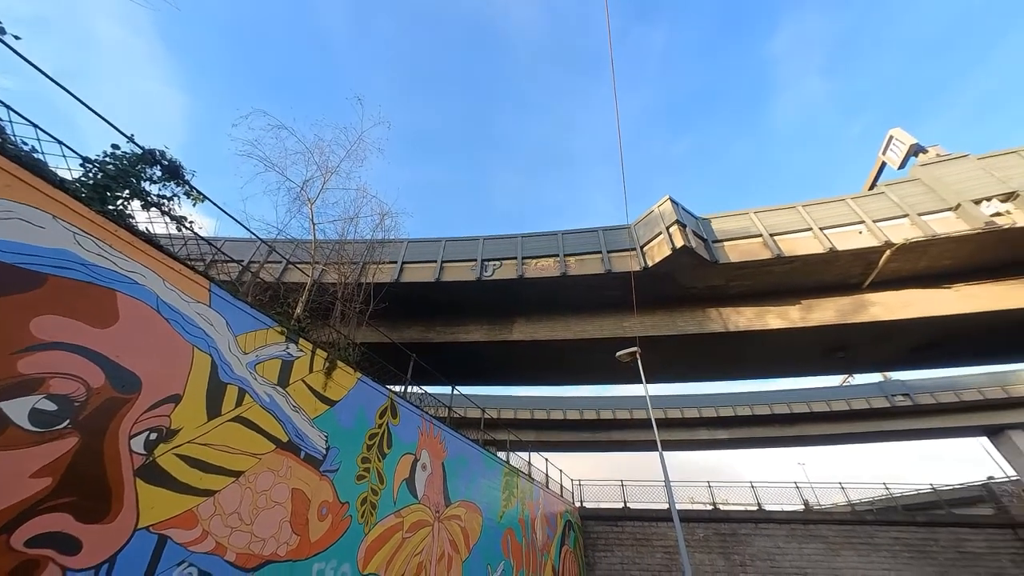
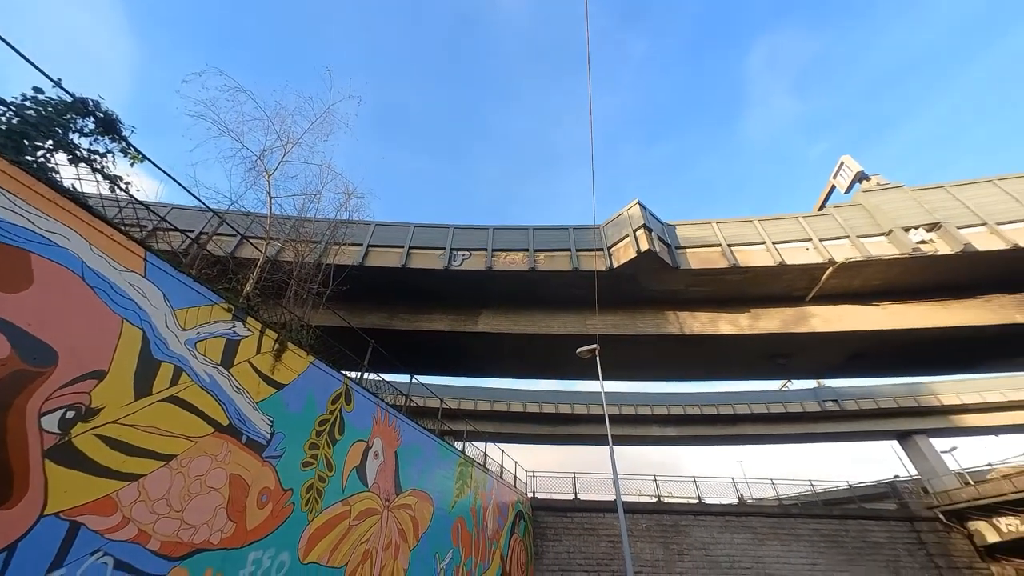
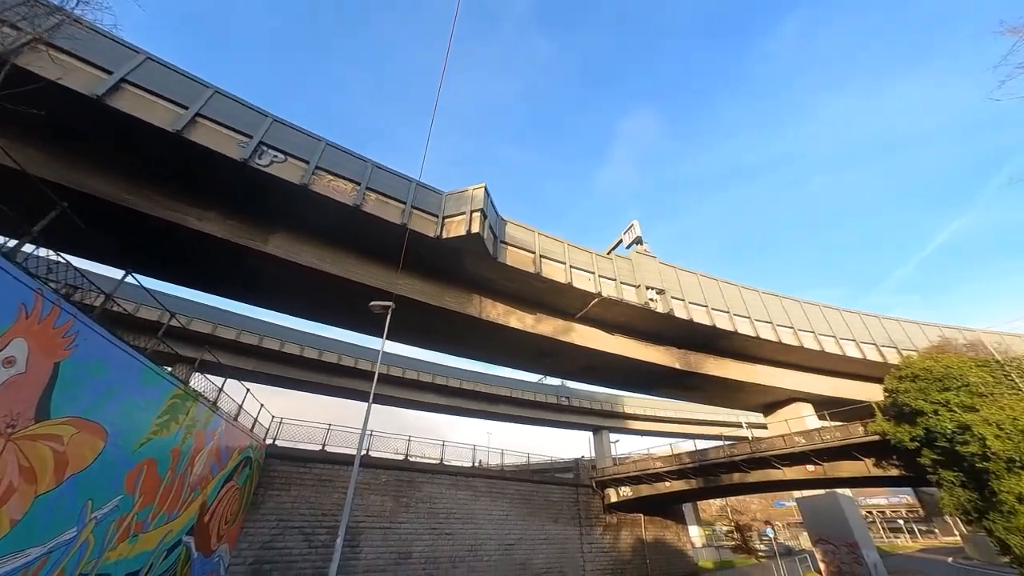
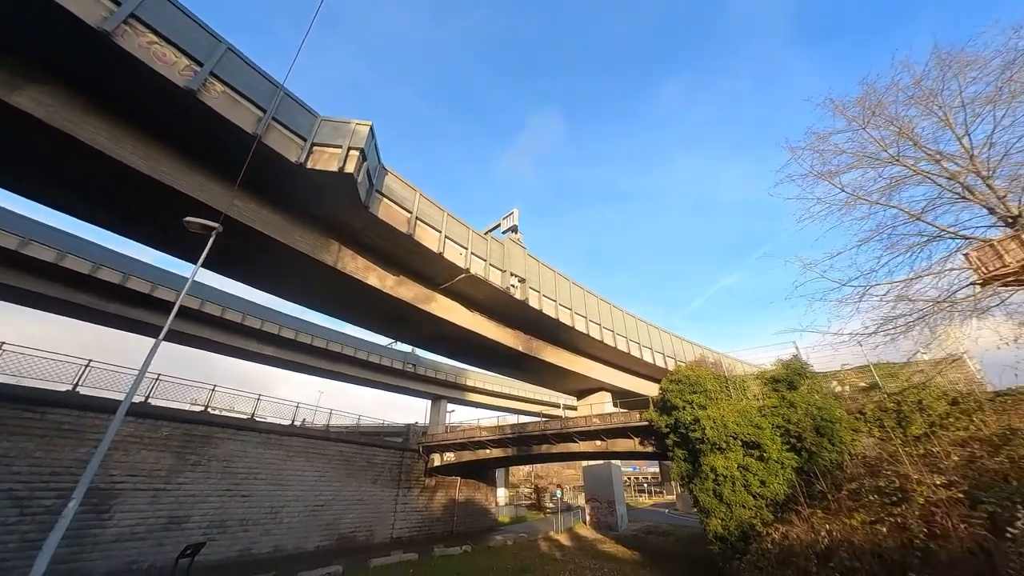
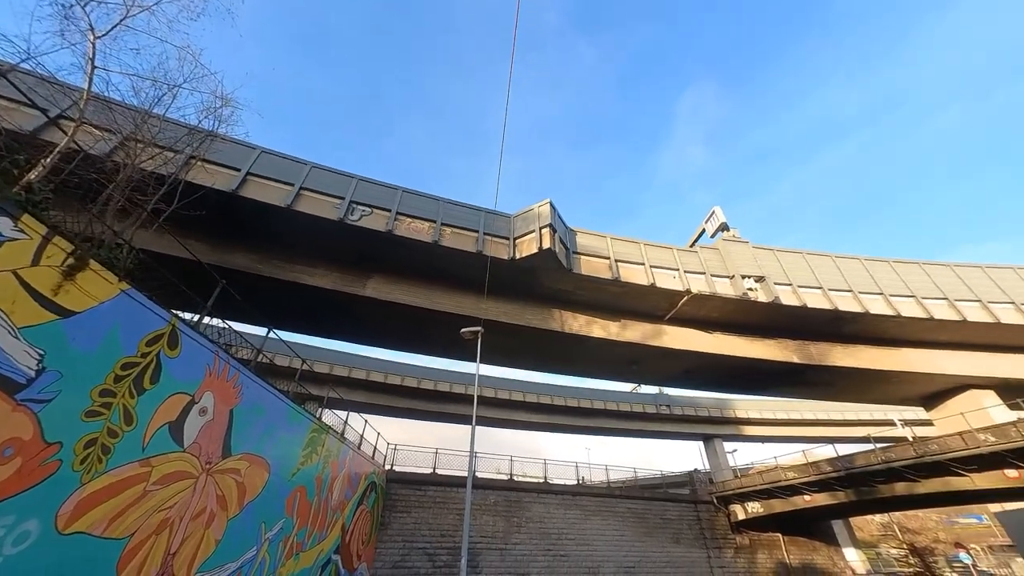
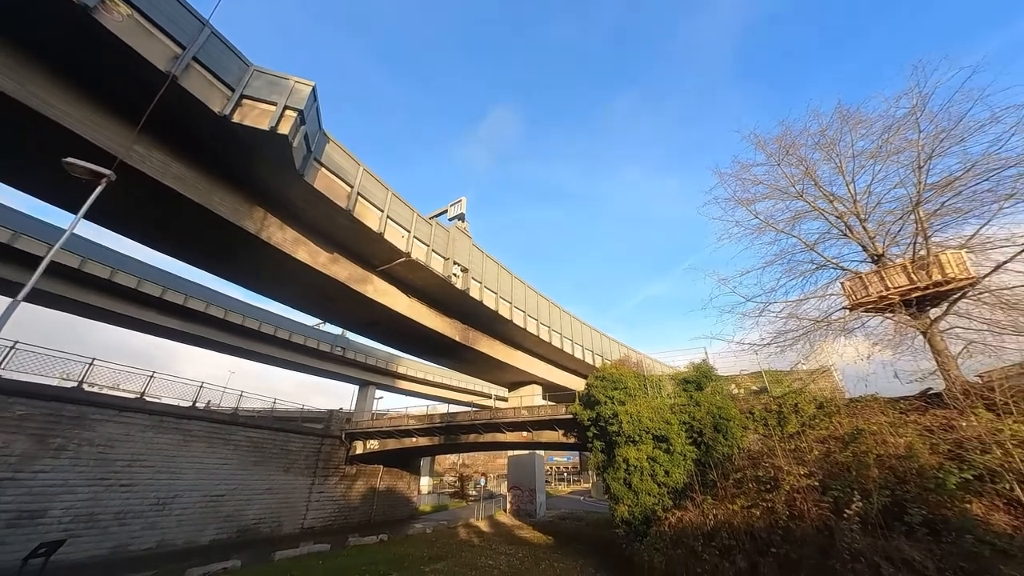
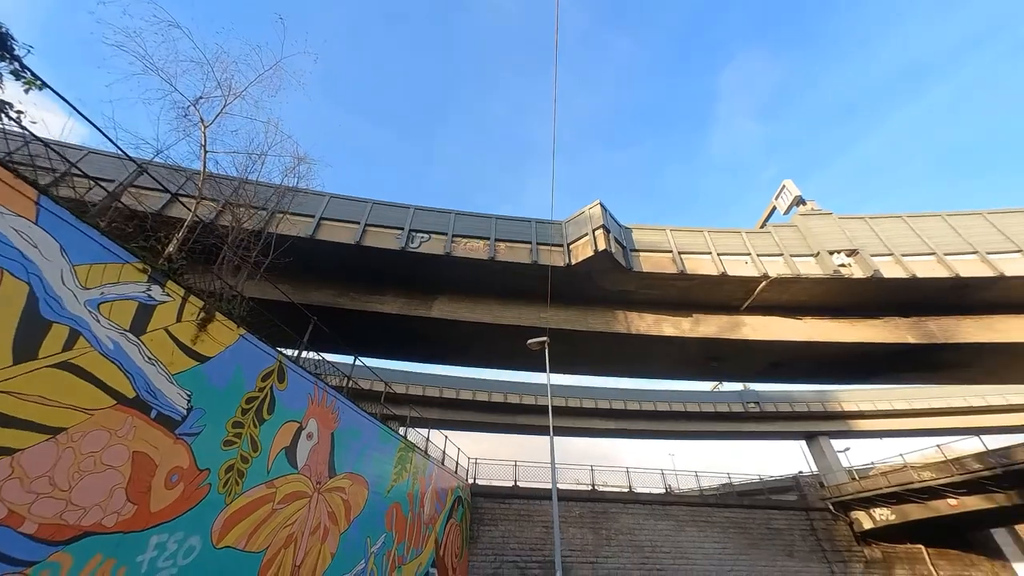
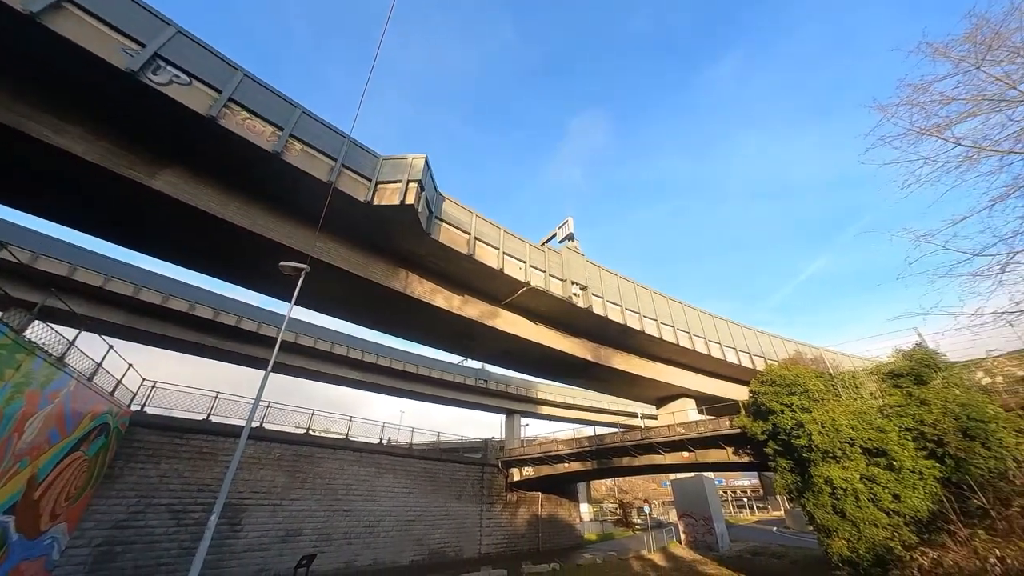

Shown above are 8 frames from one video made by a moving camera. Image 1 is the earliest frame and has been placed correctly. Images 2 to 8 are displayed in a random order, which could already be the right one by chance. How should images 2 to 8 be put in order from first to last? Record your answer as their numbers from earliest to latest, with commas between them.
2, 7, 5, 3, 8, 4, 6
